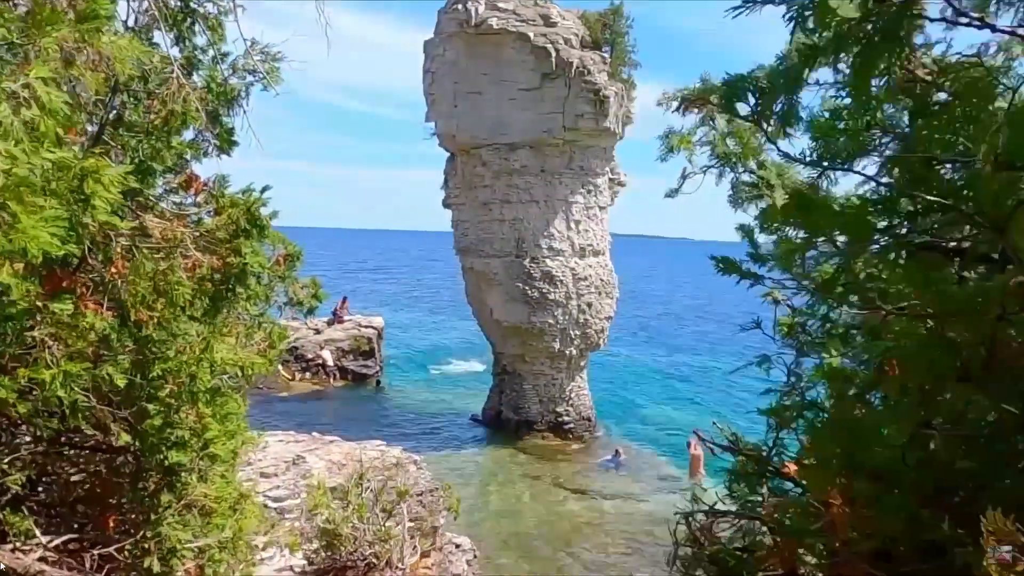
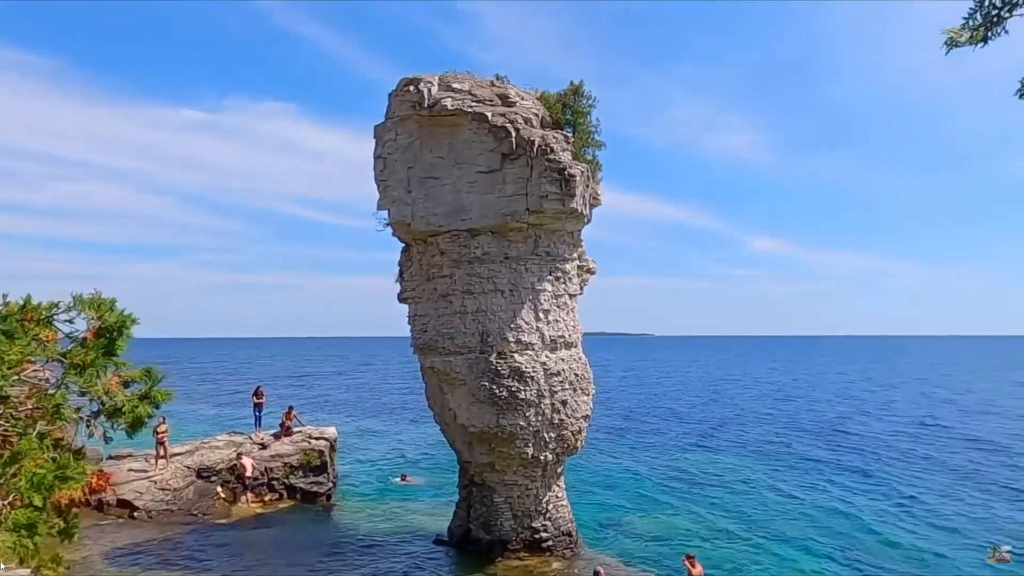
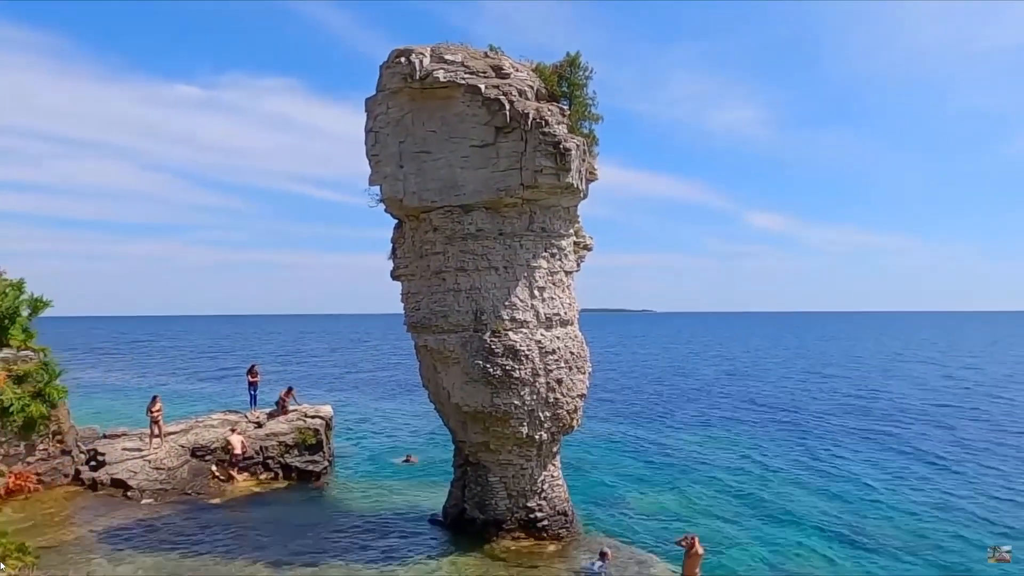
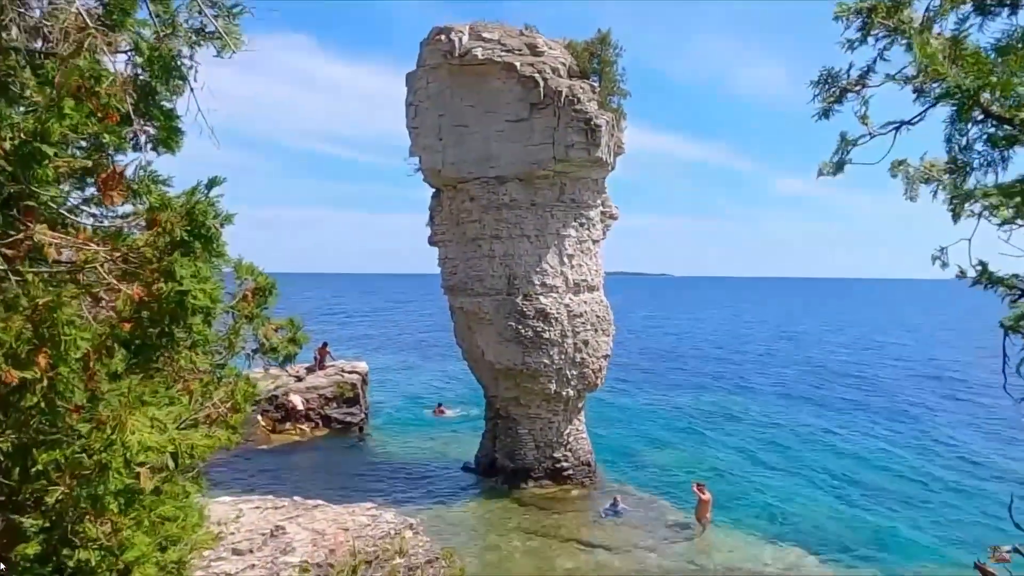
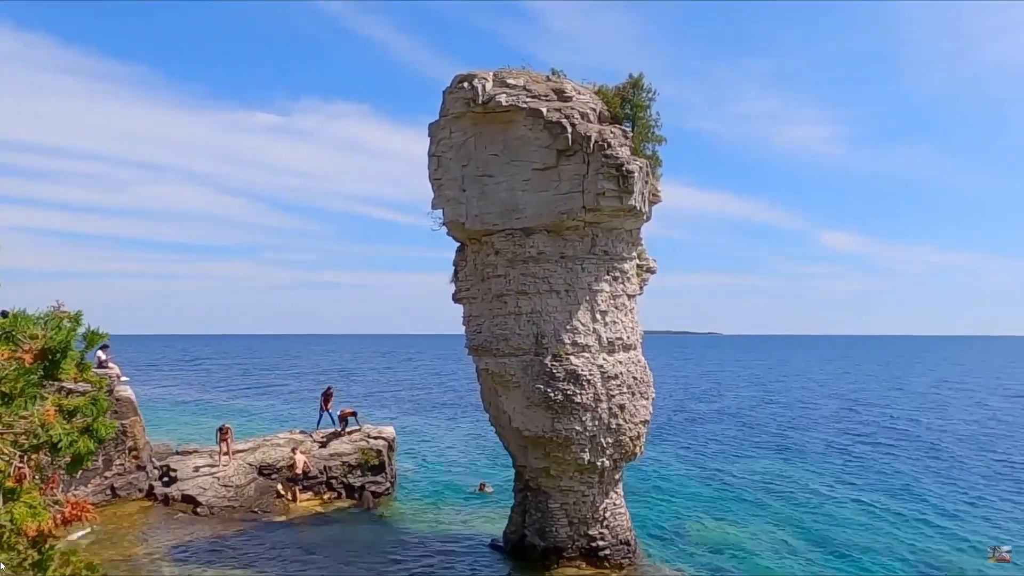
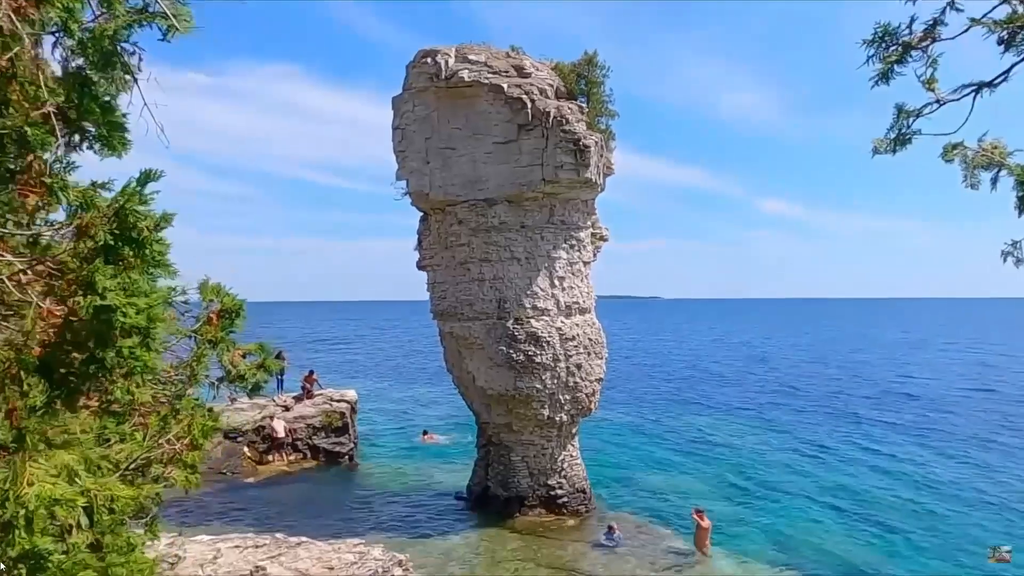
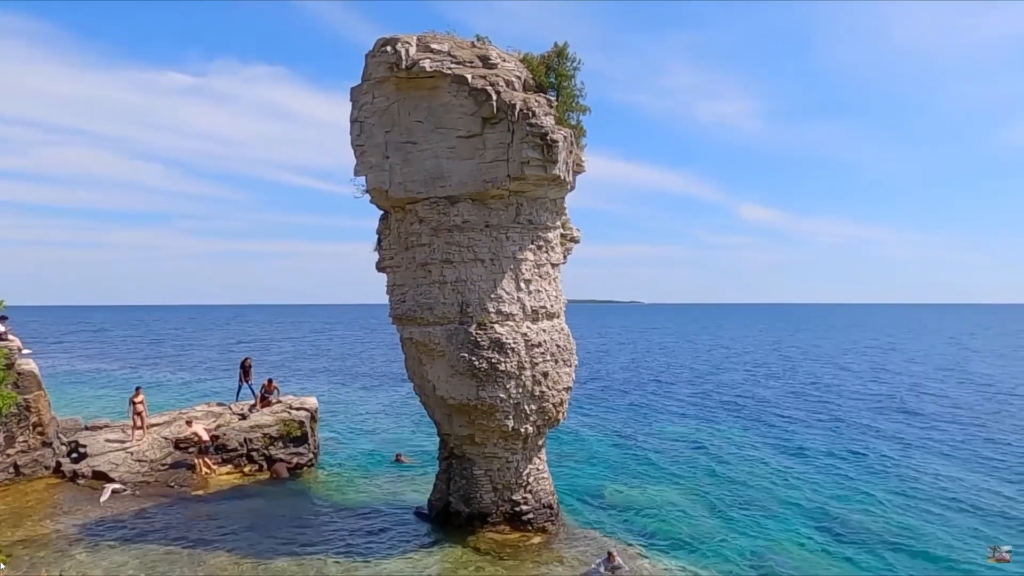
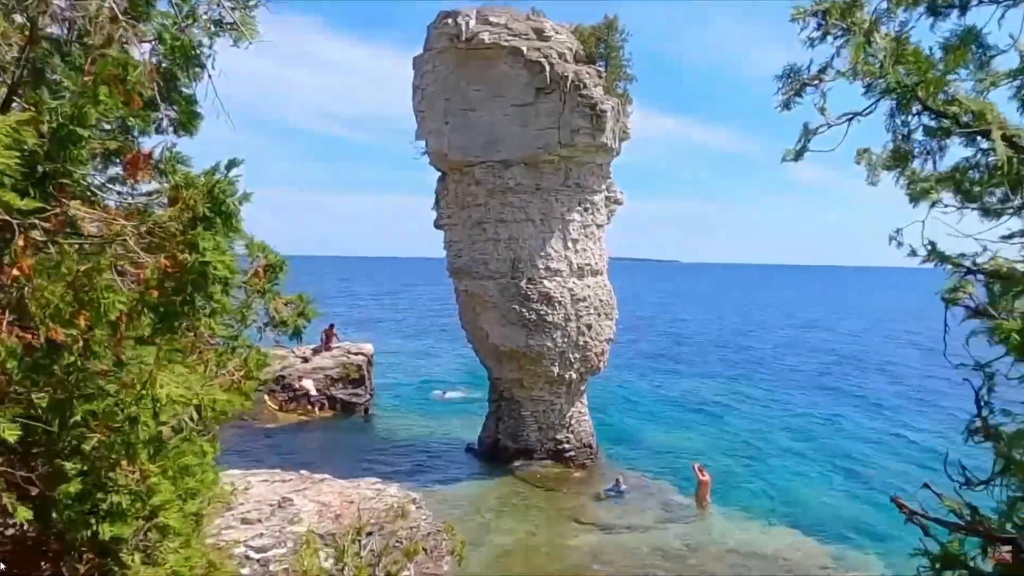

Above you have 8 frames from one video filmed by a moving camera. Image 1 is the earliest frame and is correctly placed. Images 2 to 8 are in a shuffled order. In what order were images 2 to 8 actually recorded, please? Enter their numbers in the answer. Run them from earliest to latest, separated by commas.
8, 4, 6, 2, 3, 5, 7
